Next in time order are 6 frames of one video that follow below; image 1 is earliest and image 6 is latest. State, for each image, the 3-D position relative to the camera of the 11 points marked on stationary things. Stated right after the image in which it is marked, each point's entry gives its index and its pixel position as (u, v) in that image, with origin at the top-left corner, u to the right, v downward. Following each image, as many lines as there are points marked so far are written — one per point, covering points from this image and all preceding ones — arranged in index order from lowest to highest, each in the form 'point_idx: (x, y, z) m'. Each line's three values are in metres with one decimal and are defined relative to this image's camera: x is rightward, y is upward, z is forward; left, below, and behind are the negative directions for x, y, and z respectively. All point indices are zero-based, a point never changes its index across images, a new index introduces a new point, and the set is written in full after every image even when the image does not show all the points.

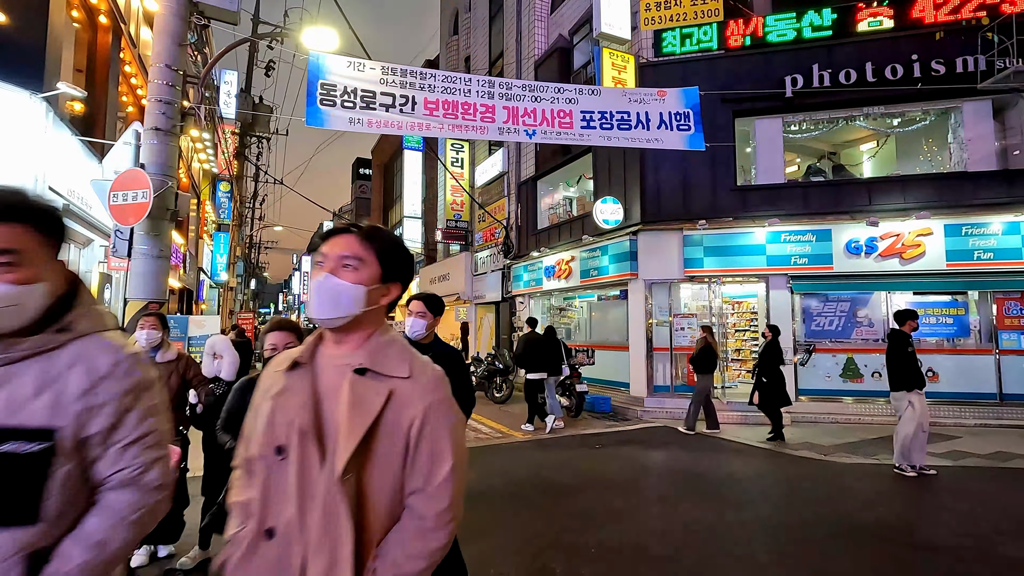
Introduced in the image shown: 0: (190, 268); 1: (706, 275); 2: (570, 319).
0: (-10.0, +0.6, +16.6) m
1: (+3.5, +0.2, +9.6) m
2: (+1.3, -0.7, +12.5) m
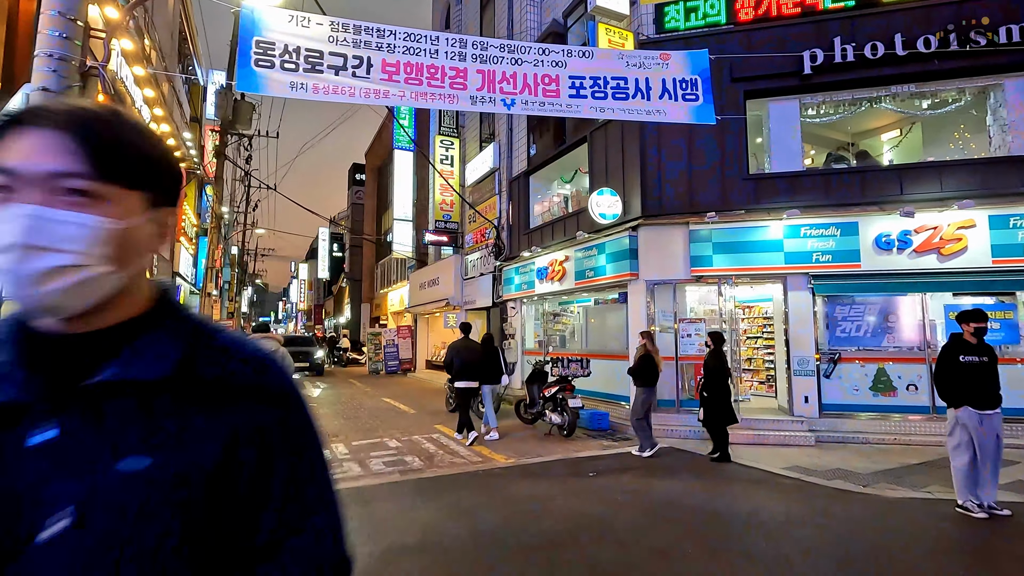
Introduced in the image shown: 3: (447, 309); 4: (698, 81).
0: (-10.2, +0.4, +15.5) m
1: (+3.2, +0.2, +8.5) m
2: (+1.1, -0.8, +11.5) m
3: (-2.2, -0.7, +17.8) m
4: (+2.1, +2.3, +5.9) m
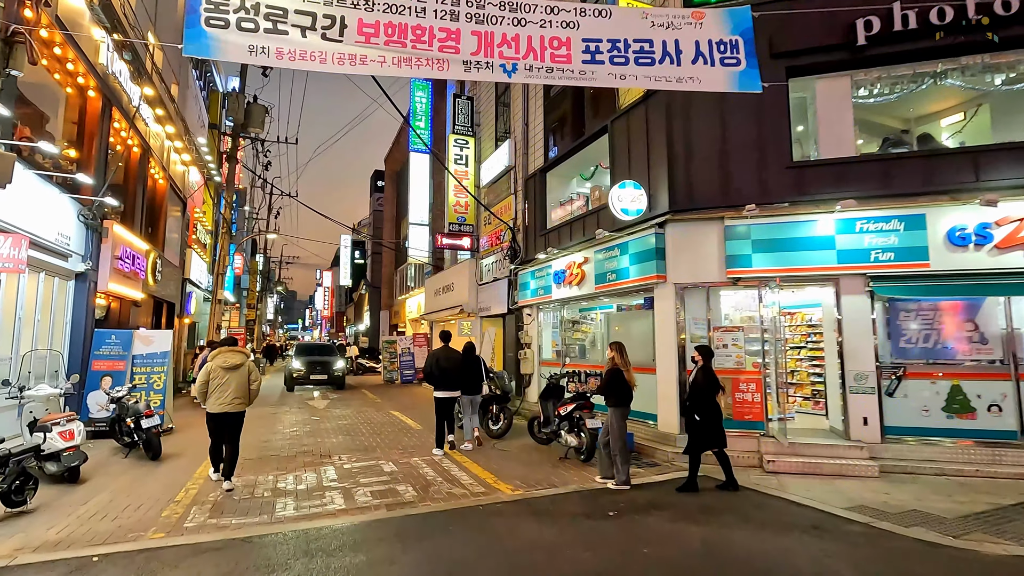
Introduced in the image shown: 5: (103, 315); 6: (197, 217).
0: (-9.7, +0.2, +15.1) m
1: (+3.4, +0.2, +7.4) m
2: (+1.4, -0.9, +10.5) m
3: (-1.6, -0.9, +16.9) m
4: (+2.1, +2.3, +4.9) m
5: (-8.6, -0.6, +11.2) m
6: (-11.1, +2.5, +18.8) m
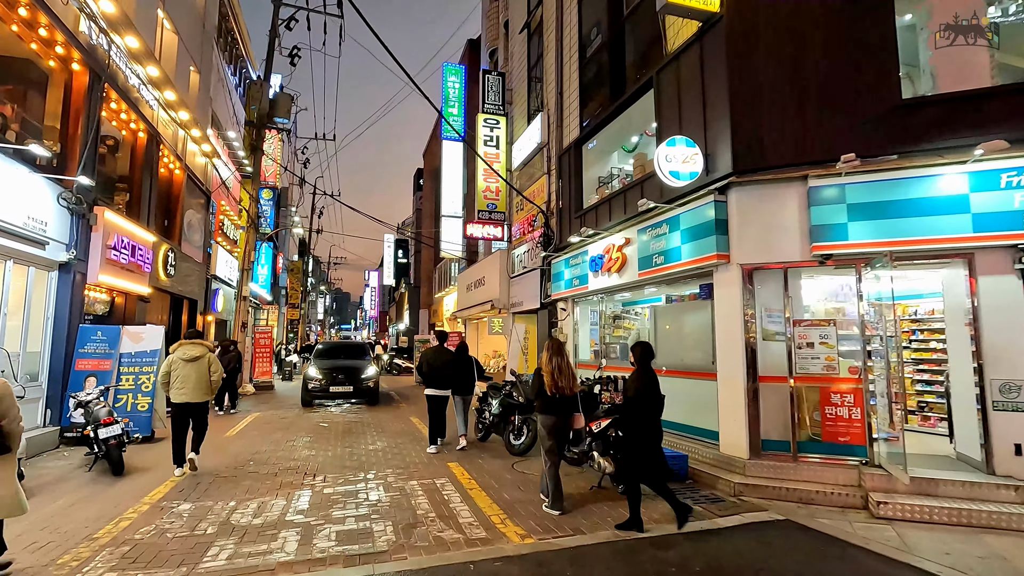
0: (-8.8, +0.4, +14.4) m
1: (+3.6, +0.4, +5.6) m
2: (+1.9, -0.7, +8.8) m
3: (-0.5, -0.7, +15.5) m
4: (+2.1, +2.5, +3.2) m
5: (-8.0, -0.4, +10.5) m
6: (-9.8, +2.6, +18.3) m
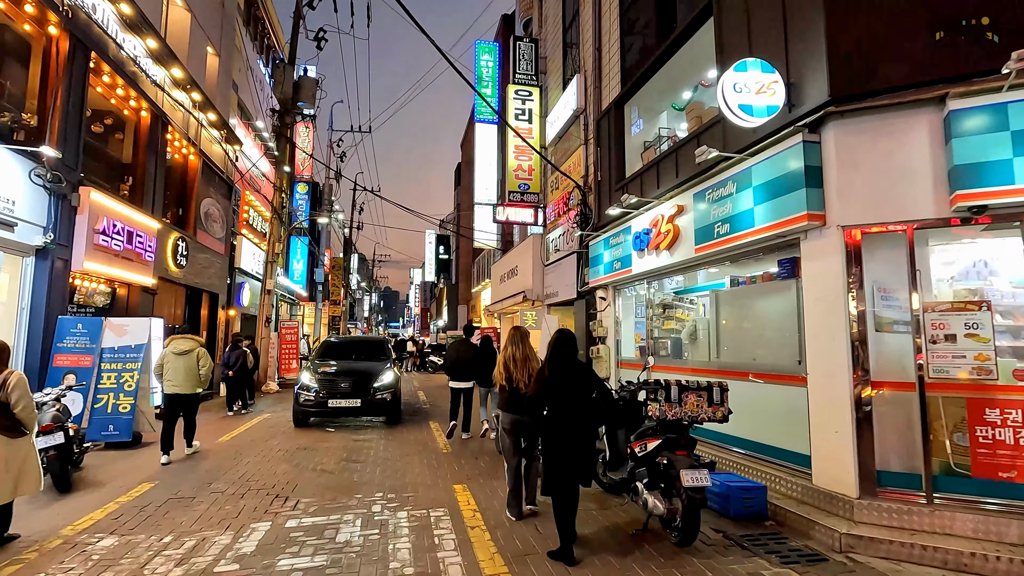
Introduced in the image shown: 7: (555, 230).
0: (-7.9, +0.6, +13.7) m
1: (+3.7, +0.6, +3.9) m
2: (+2.3, -0.5, +7.2) m
3: (+0.4, -0.5, +14.1) m
4: (+1.9, +2.7, +1.6) m
5: (-7.5, -0.3, +9.7) m
6: (-8.6, +2.8, +17.6) m
7: (+1.0, +1.3, +12.0) m
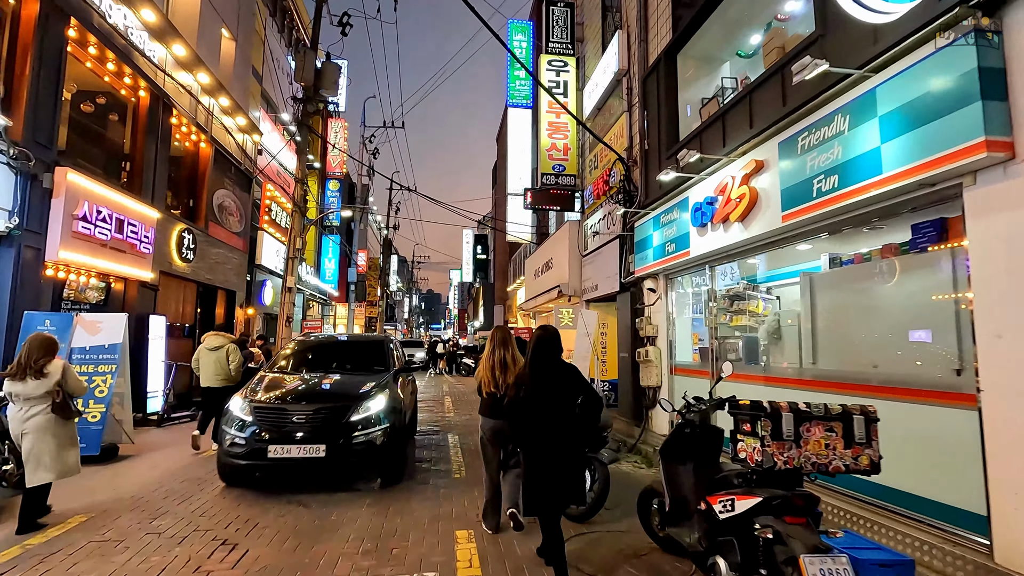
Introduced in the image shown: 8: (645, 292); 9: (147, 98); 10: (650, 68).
0: (-7.1, +0.6, +12.9) m
1: (+3.7, +0.8, +2.2) m
2: (+2.5, -0.3, +5.6) m
3: (+1.3, -0.4, +12.6) m
4: (+1.8, +2.9, +0.1) m
5: (-7.0, -0.2, +8.9) m
6: (-7.5, +2.9, +16.8) m
7: (+1.6, +1.4, +10.5) m
8: (+2.0, 0.0, +7.9) m
9: (-6.9, +3.6, +10.2) m
10: (+2.1, +3.3, +8.1) m
